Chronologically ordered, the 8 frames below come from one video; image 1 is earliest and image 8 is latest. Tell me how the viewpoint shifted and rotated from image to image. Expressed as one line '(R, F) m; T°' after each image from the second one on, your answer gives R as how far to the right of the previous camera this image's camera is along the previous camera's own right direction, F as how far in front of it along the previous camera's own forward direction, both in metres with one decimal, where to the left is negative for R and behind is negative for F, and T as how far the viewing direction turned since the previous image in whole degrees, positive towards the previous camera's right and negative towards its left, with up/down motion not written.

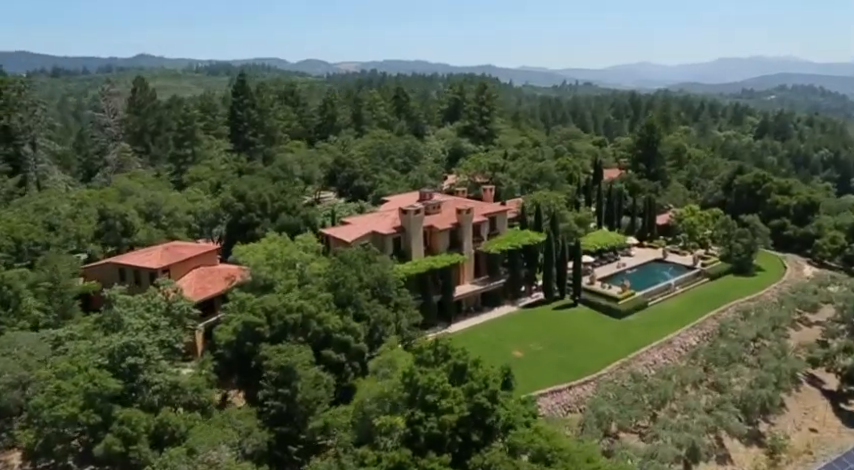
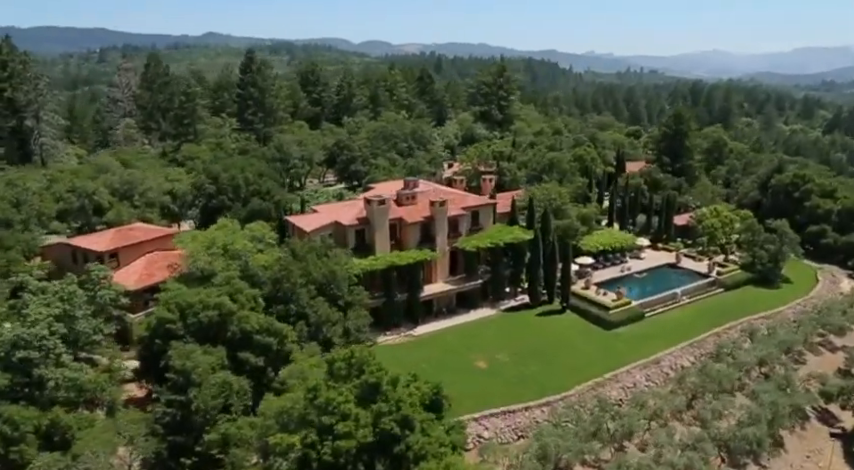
(+6.7, +4.6) m; -5°
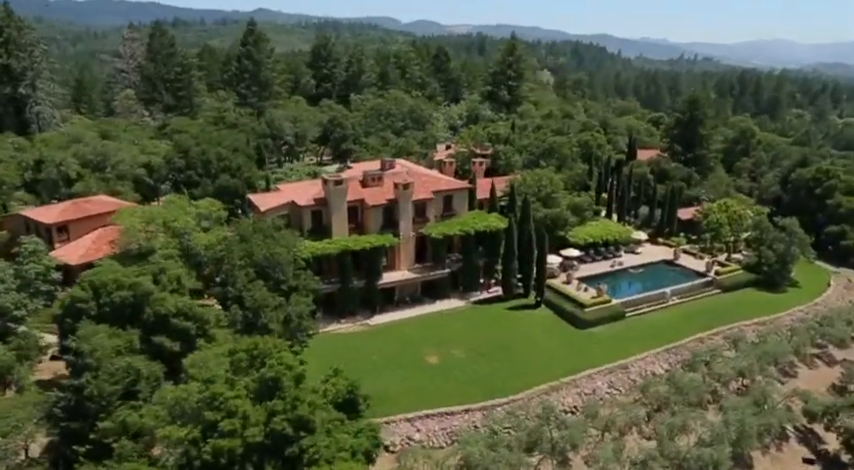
(+5.7, +3.1) m; -4°
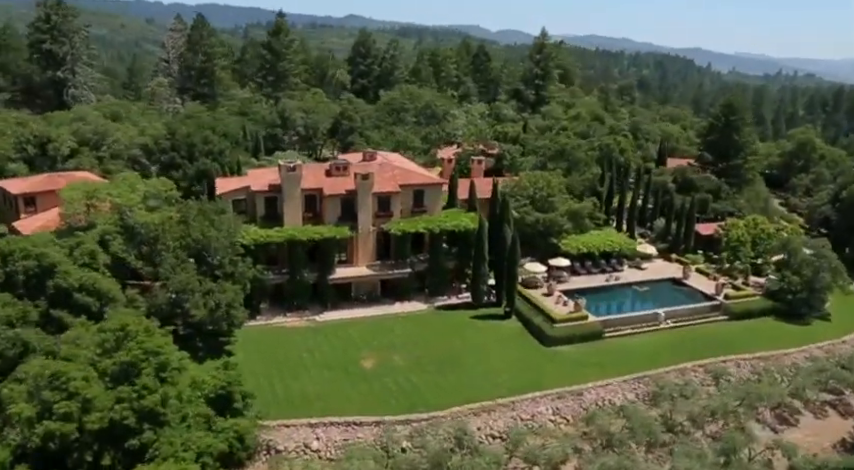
(+8.1, +3.6) m; -7°
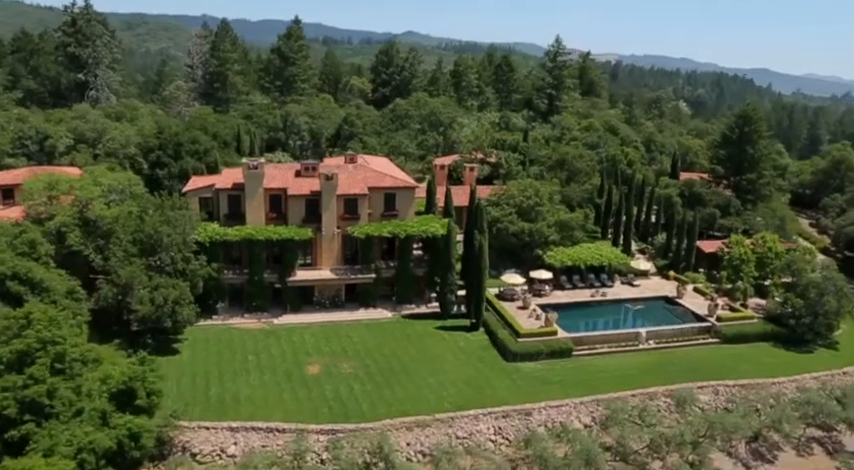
(+5.7, +1.9) m; -5°
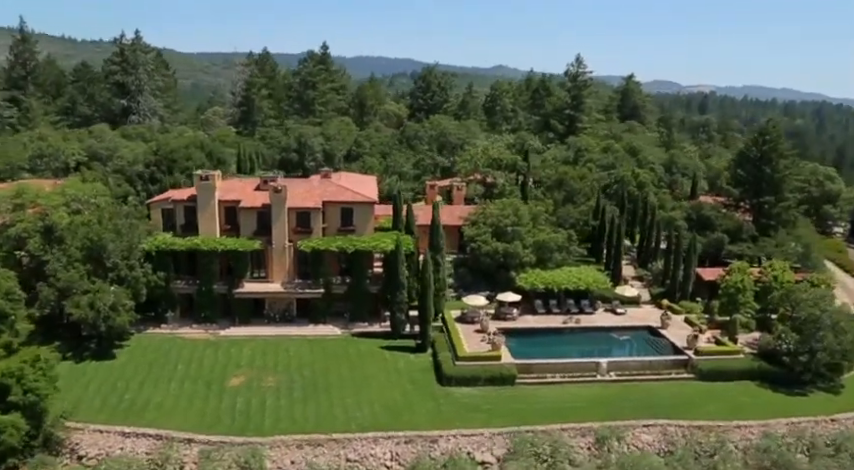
(+9.0, +2.3) m; -8°
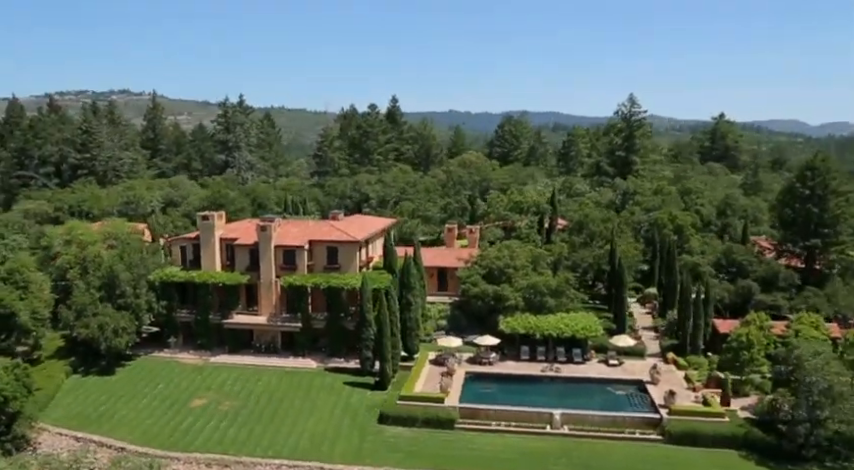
(+12.1, +1.0) m; -14°
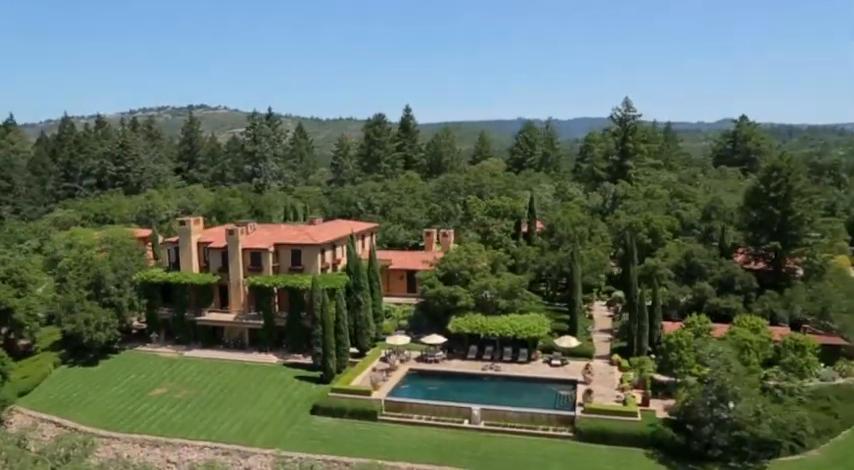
(+8.7, -1.4) m; -7°
